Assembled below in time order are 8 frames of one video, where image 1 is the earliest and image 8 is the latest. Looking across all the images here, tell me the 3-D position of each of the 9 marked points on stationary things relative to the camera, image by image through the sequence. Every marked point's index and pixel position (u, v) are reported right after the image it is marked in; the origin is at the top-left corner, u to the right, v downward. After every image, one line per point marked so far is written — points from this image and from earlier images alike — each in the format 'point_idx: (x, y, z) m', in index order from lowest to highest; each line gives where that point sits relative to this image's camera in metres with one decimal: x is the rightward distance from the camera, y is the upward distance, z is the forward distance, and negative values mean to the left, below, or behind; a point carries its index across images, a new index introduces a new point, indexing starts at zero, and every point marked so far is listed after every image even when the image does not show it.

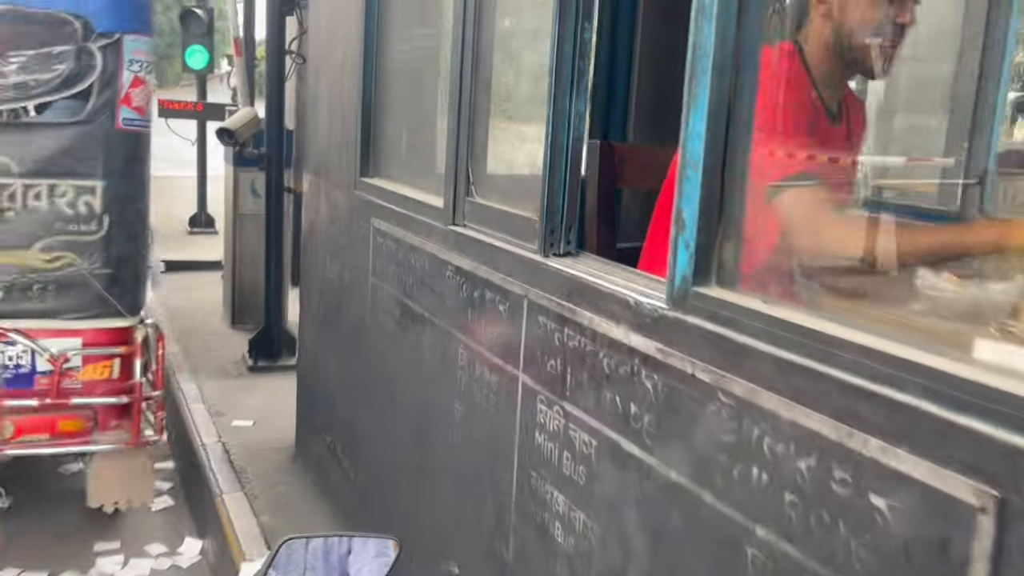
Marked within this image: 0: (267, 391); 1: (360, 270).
0: (-2.1, -0.8, +7.3) m
1: (-0.8, +0.1, +4.4) m
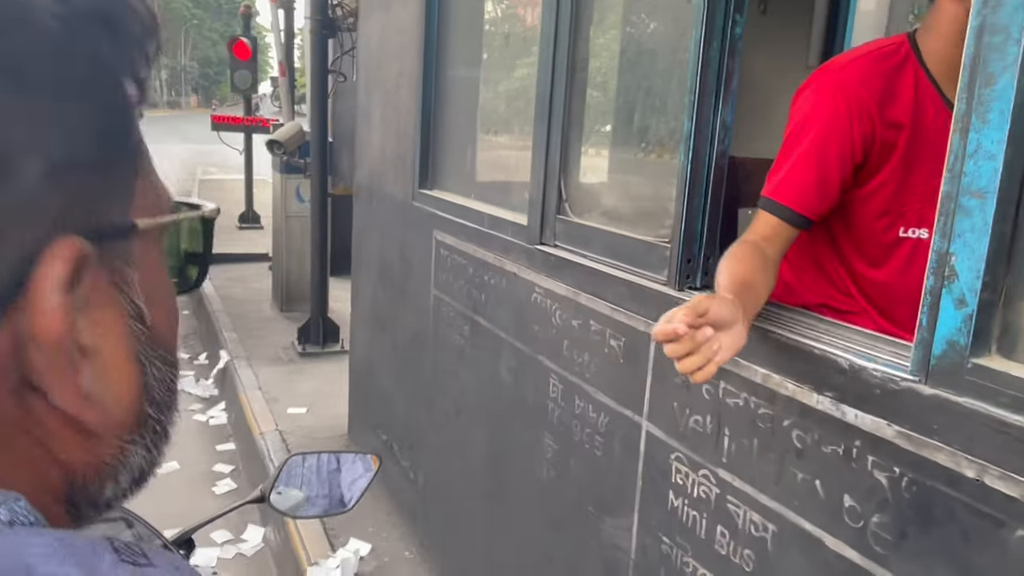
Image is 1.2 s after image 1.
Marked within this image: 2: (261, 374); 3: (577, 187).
0: (-1.7, -0.8, +6.8) m
1: (-0.5, 0.0, +4.0) m
2: (-2.2, -0.7, +6.8) m
3: (+0.2, +0.4, +2.7) m
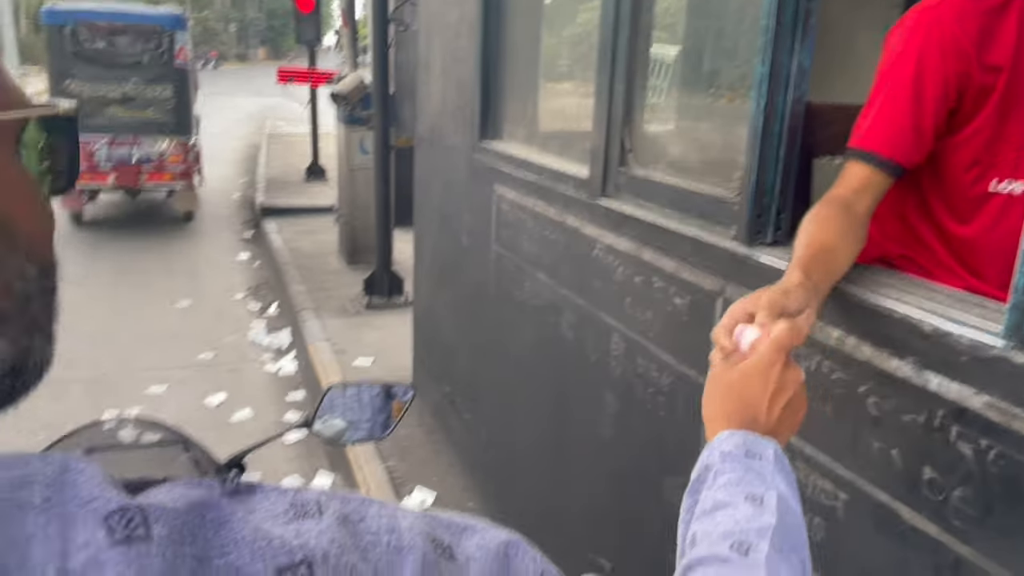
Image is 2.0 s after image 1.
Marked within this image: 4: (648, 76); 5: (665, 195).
0: (-1.1, -0.4, +6.9) m
1: (-0.1, +0.3, +3.9) m
2: (-1.6, -0.3, +7.0) m
3: (+0.4, +0.5, +2.6) m
4: (+0.4, +0.7, +2.5) m
5: (+0.5, +0.3, +2.4) m
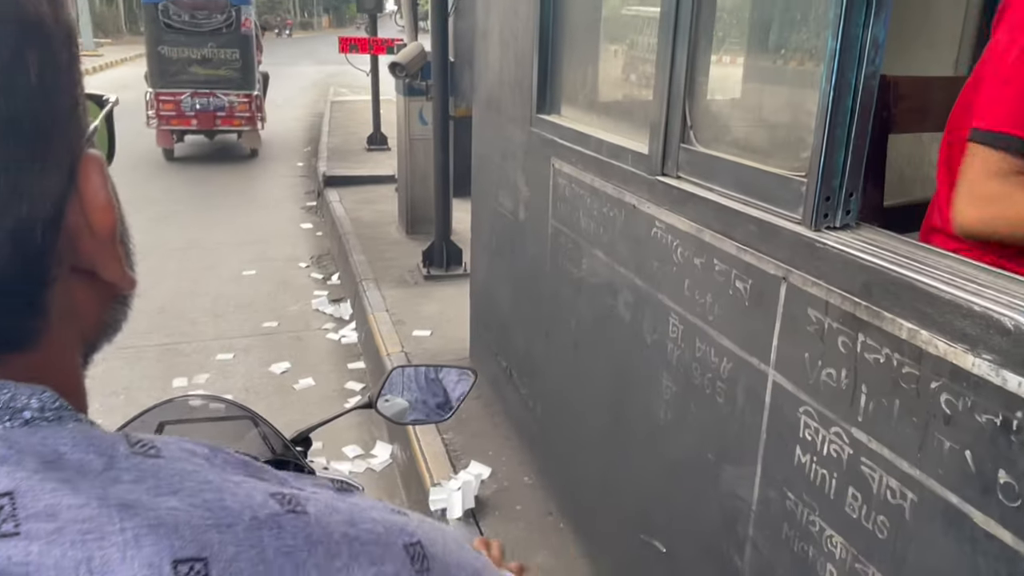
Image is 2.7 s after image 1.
0: (-0.6, -0.1, +7.0) m
1: (+0.1, +0.4, +3.9) m
2: (-1.1, -0.1, +7.0) m
3: (+0.6, +0.6, +2.5) m
4: (+0.6, +0.7, +2.4) m
5: (+0.6, +0.3, +2.3) m
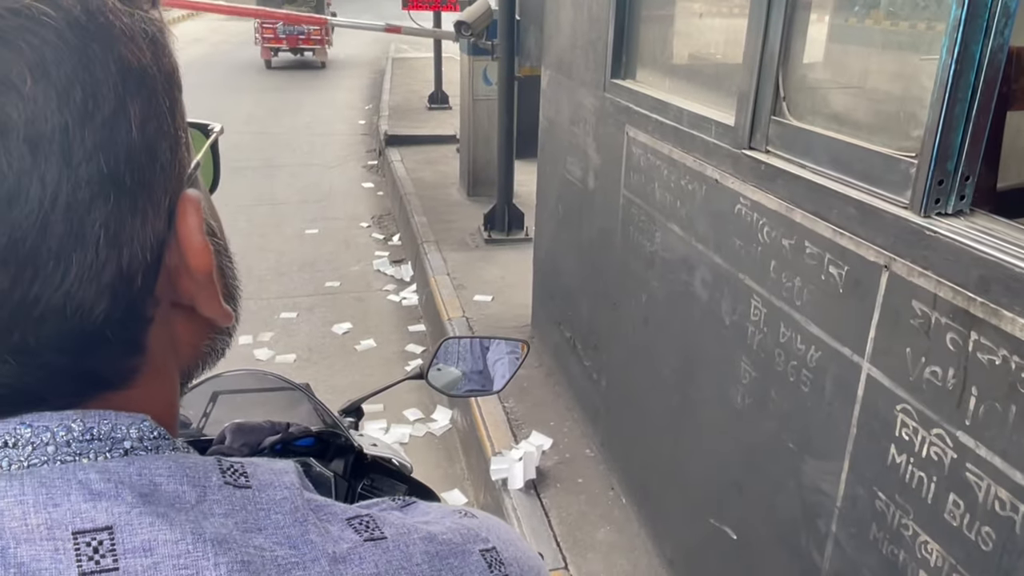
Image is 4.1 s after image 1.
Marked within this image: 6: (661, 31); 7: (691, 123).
0: (-0.1, +0.2, +6.9) m
1: (+0.5, +0.5, +3.8) m
2: (-0.6, +0.3, +7.0) m
3: (+0.9, +0.6, +2.3) m
4: (+0.9, +0.8, +2.3) m
5: (+0.9, +0.4, +2.2) m
6: (+0.6, +1.1, +3.4) m
7: (+0.7, +0.6, +2.9) m
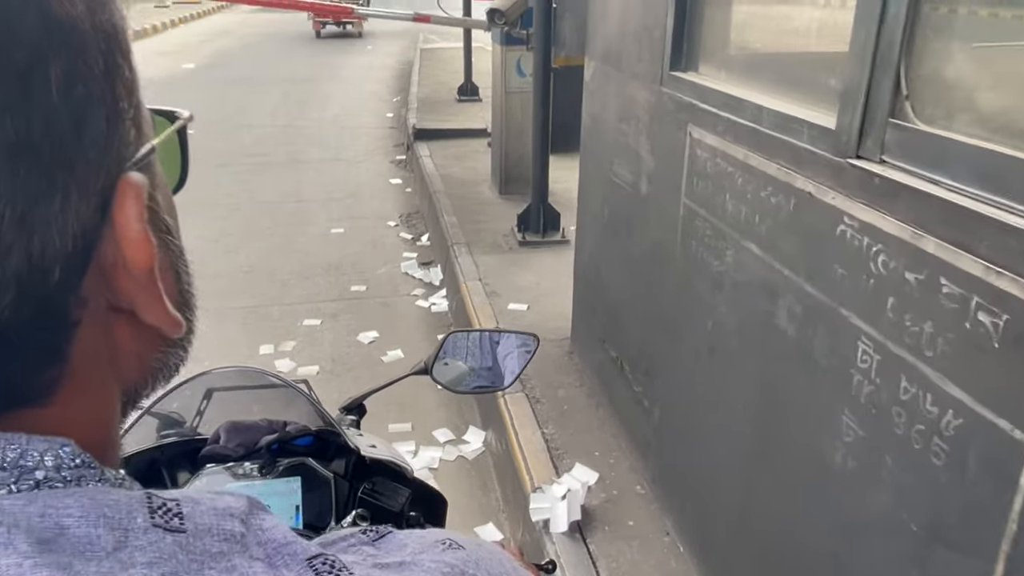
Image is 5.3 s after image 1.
0: (+0.2, +0.2, +6.5) m
1: (+0.7, +0.4, +3.3) m
2: (-0.3, +0.2, +6.6) m
3: (+1.0, +0.5, +1.9) m
4: (+1.0, +0.7, +1.8) m
5: (+1.0, +0.3, +1.7) m
6: (+0.8, +1.0, +2.9) m
7: (+0.8, +0.5, +2.4) m
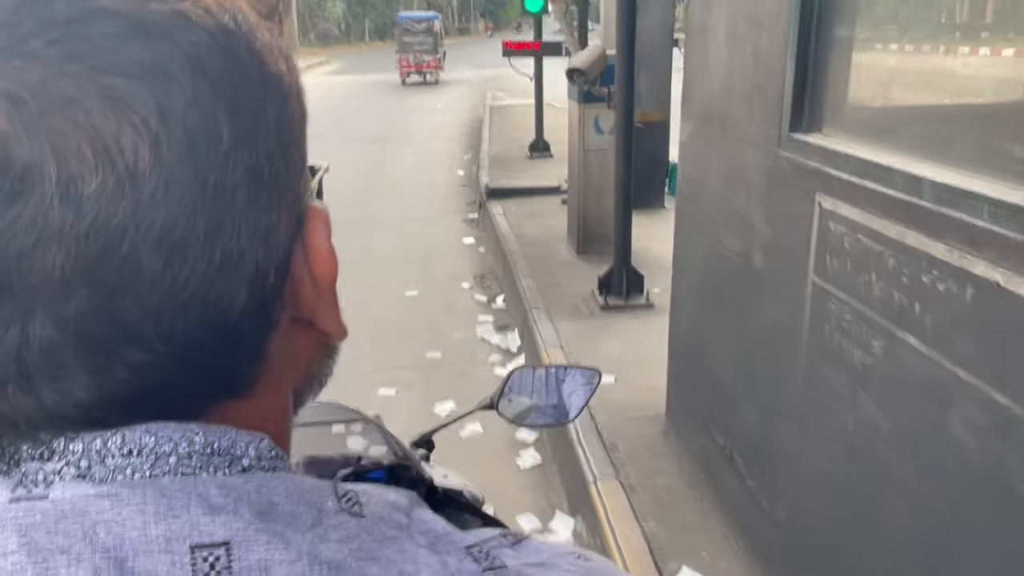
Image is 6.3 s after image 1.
0: (+0.9, -0.4, +6.1) m
1: (+1.0, +0.1, +2.9) m
2: (+0.4, -0.3, +6.3) m
3: (+1.3, +0.3, +1.5) m
4: (+1.3, +0.5, +1.4) m
5: (+1.2, 0.0, +1.3) m
6: (+1.2, +0.7, +2.6) m
7: (+1.1, +0.2, +2.1) m
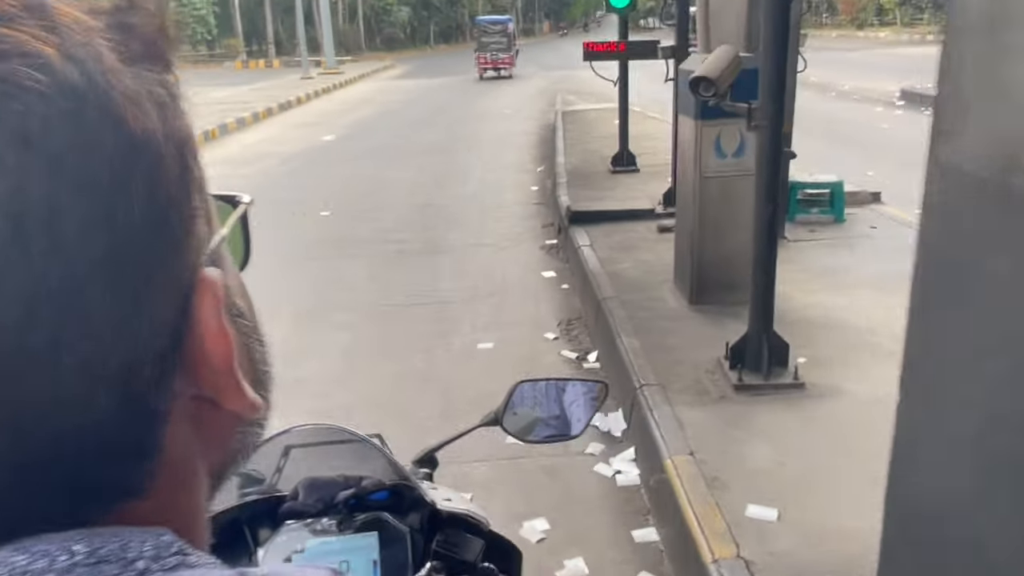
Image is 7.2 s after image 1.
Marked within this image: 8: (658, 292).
0: (+1.5, -0.8, +4.6) m
1: (+1.4, -0.4, +1.4) m
2: (+1.1, -0.8, +4.8) m
3: (+1.5, -0.2, 0.0) m
4: (+1.5, 0.0, -0.1) m
5: (+1.5, -0.4, -0.2) m
6: (+1.5, +0.2, +1.1) m
7: (+1.5, -0.2, +0.5) m
8: (+1.3, 0.0, +7.0) m
